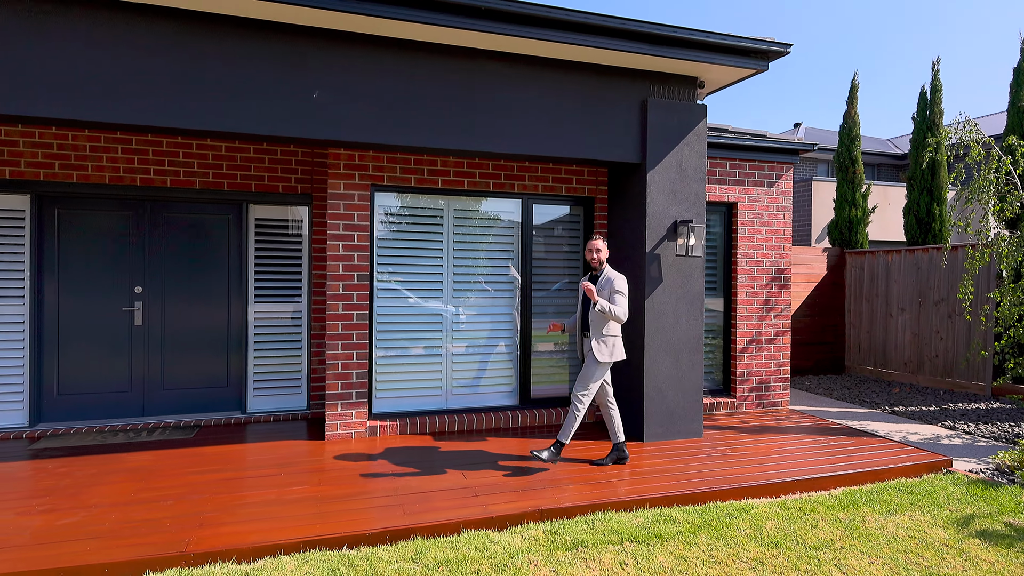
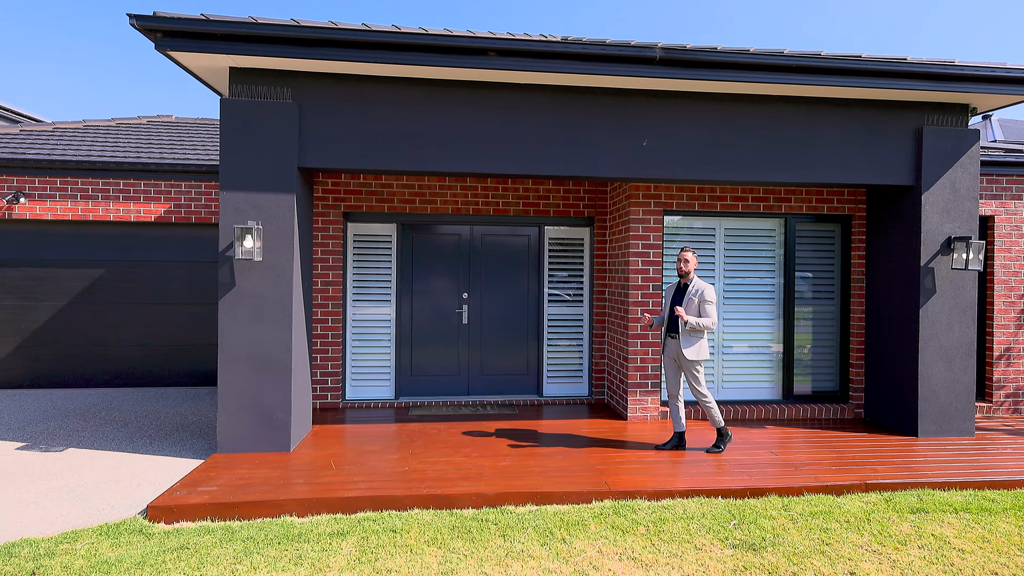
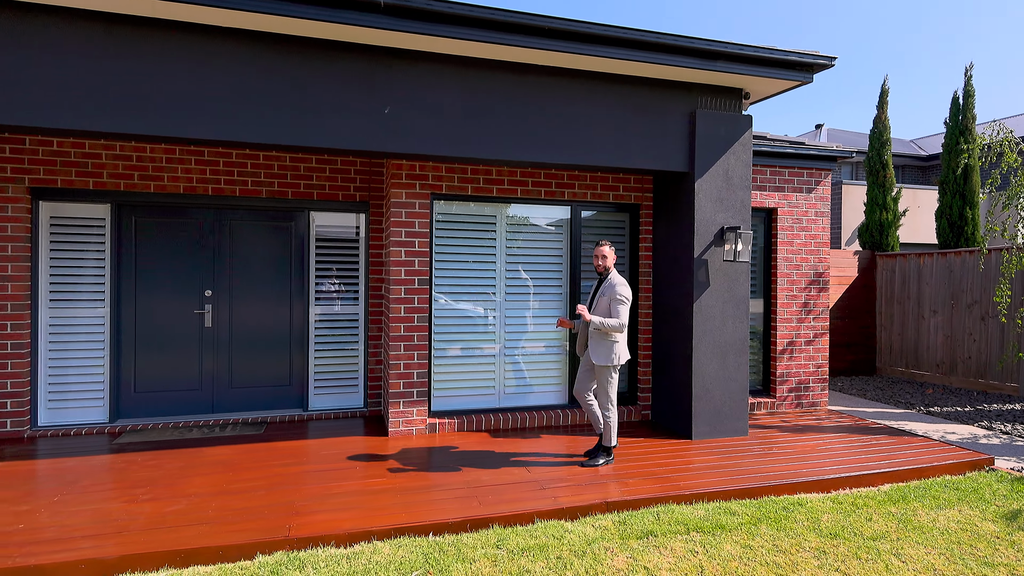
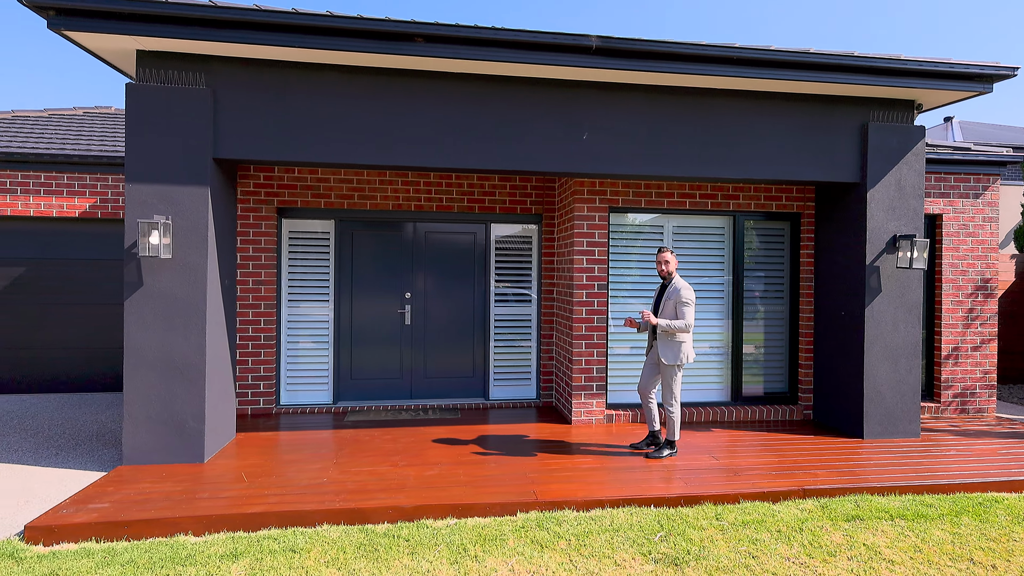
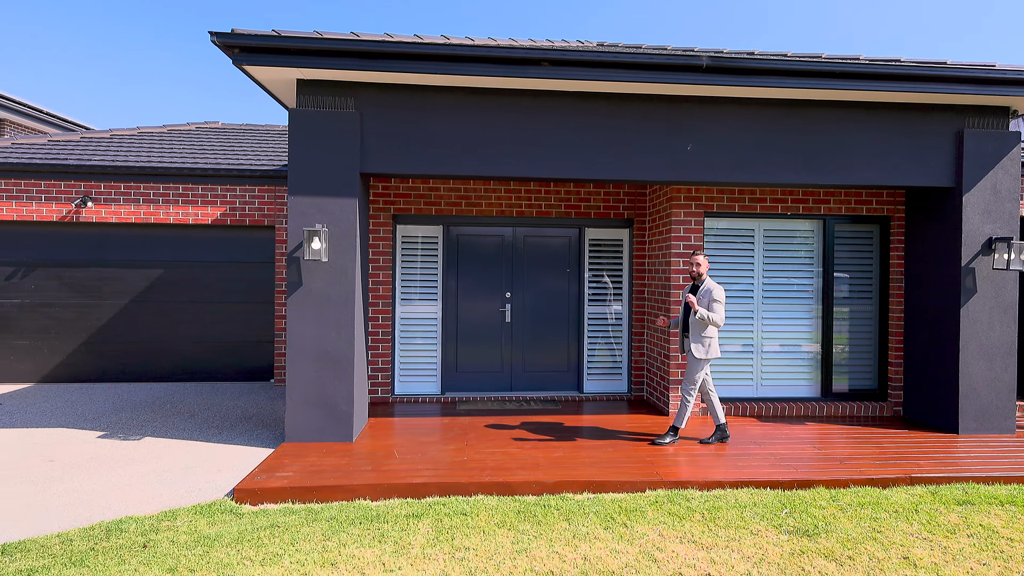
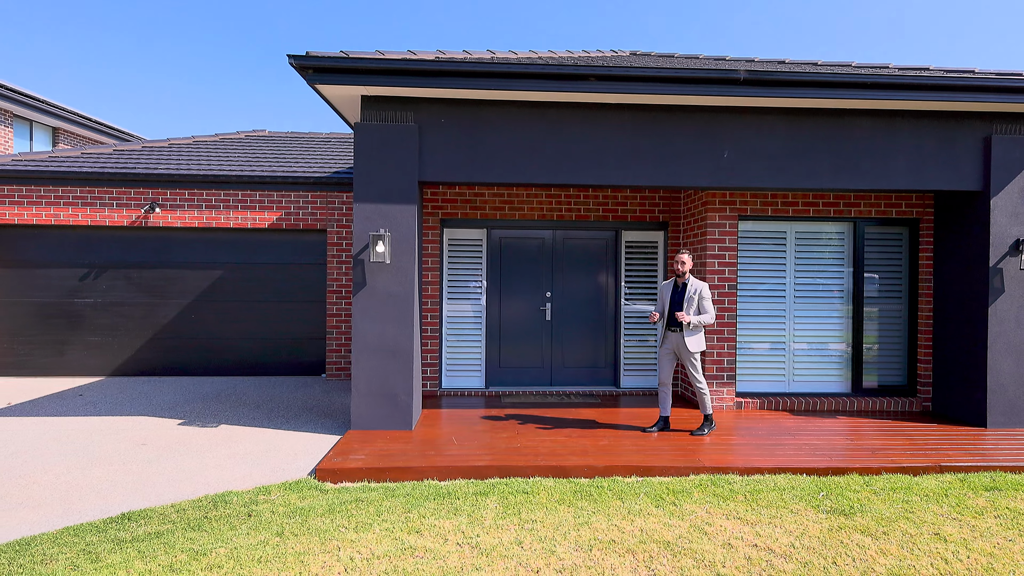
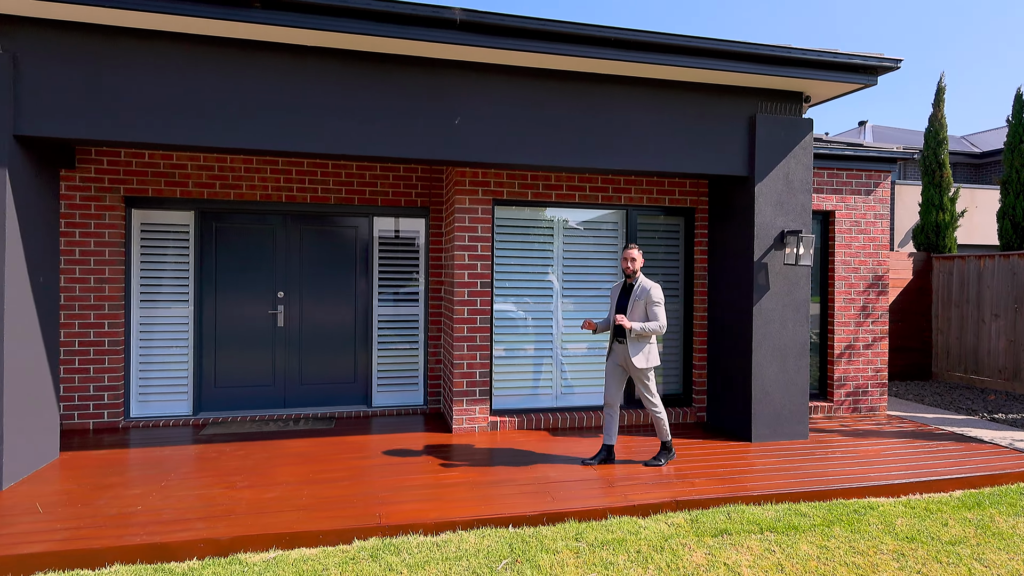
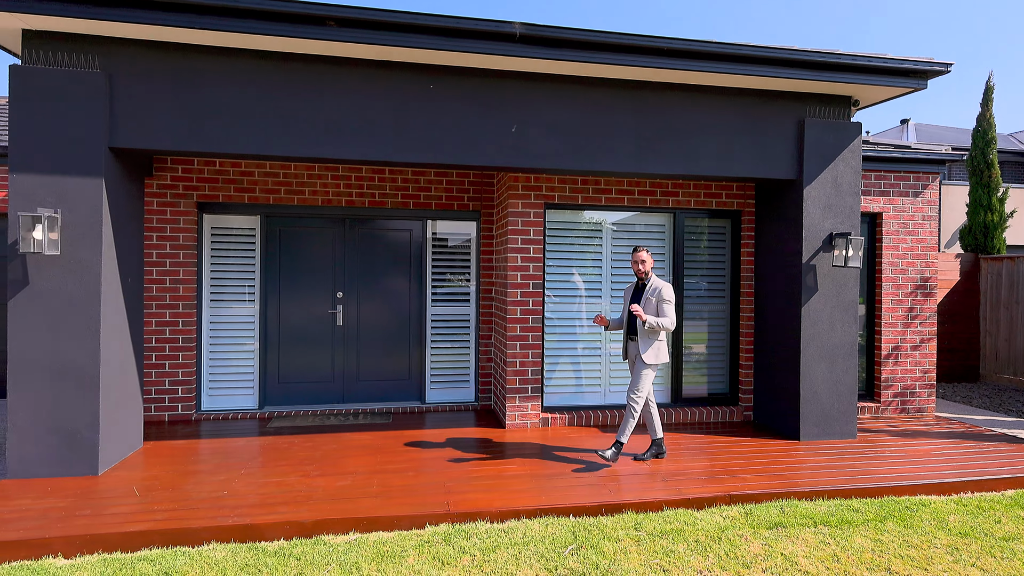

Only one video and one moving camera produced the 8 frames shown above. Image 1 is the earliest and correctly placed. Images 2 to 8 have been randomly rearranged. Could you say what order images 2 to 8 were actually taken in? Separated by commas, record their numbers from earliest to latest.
3, 7, 8, 4, 2, 5, 6
